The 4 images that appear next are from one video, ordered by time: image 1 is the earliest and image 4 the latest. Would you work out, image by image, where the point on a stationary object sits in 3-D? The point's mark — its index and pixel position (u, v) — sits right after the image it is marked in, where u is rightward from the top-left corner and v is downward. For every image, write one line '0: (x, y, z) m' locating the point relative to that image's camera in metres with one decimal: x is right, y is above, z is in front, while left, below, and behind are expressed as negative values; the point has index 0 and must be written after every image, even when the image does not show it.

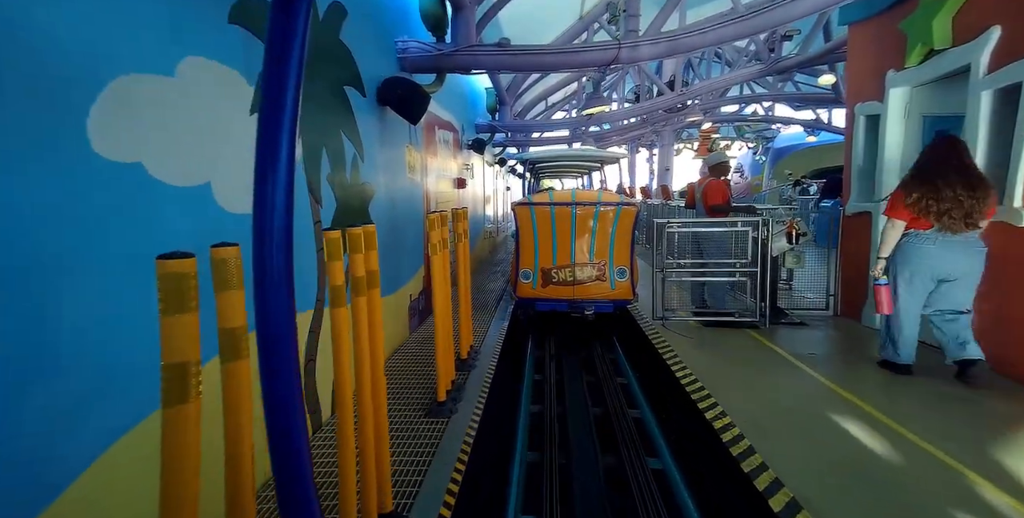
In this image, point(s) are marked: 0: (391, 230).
0: (-1.3, +0.3, +4.2) m
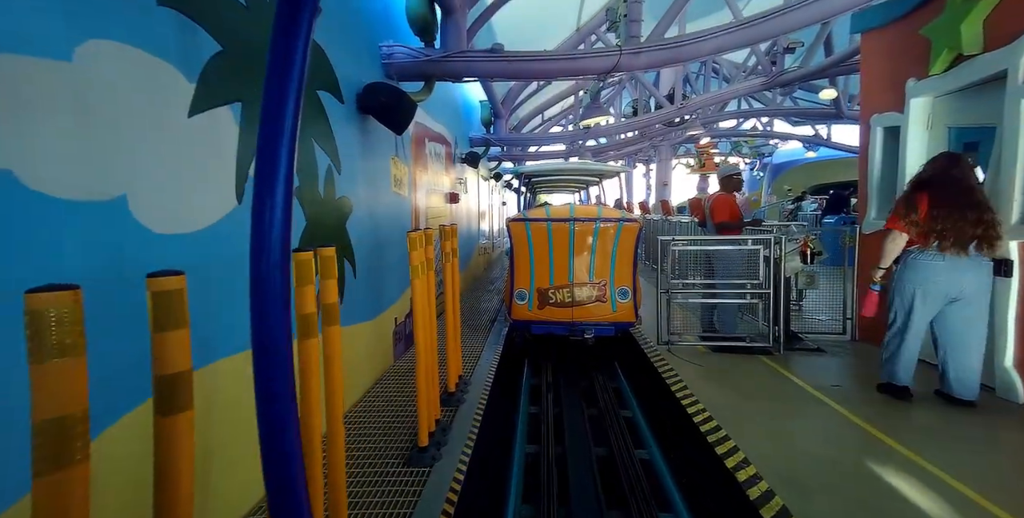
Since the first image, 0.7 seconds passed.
0: (-1.3, +0.1, +3.9) m
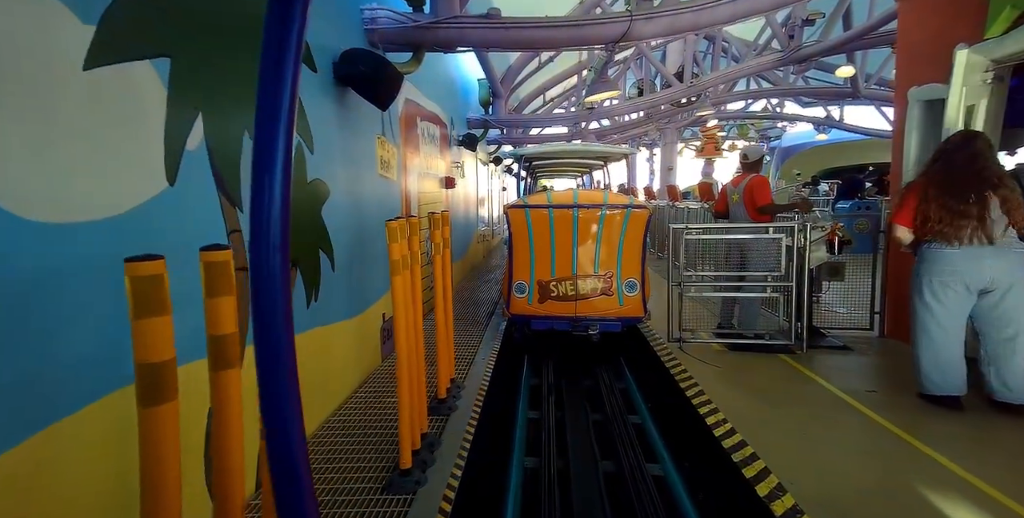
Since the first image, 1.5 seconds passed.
0: (-1.3, +0.2, +3.5) m
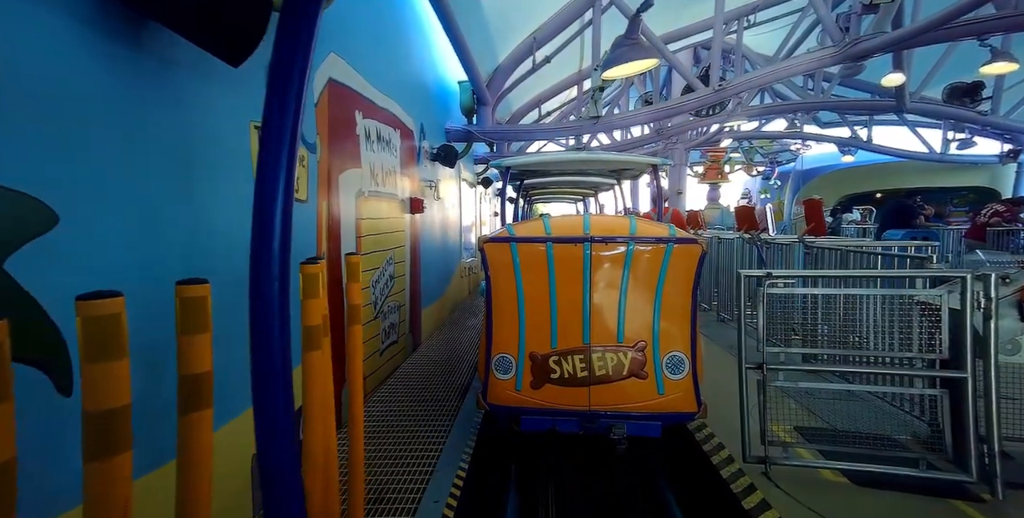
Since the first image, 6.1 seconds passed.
0: (-1.5, -0.2, +1.9) m
